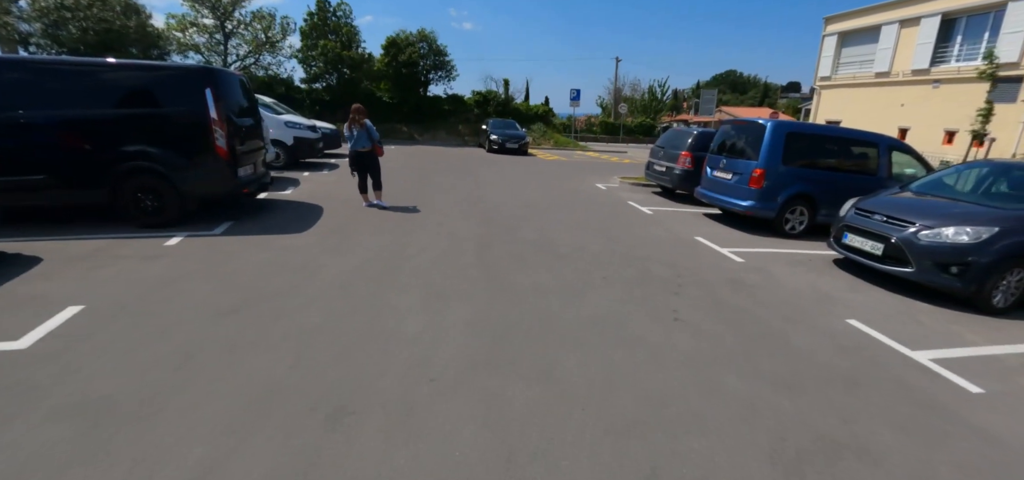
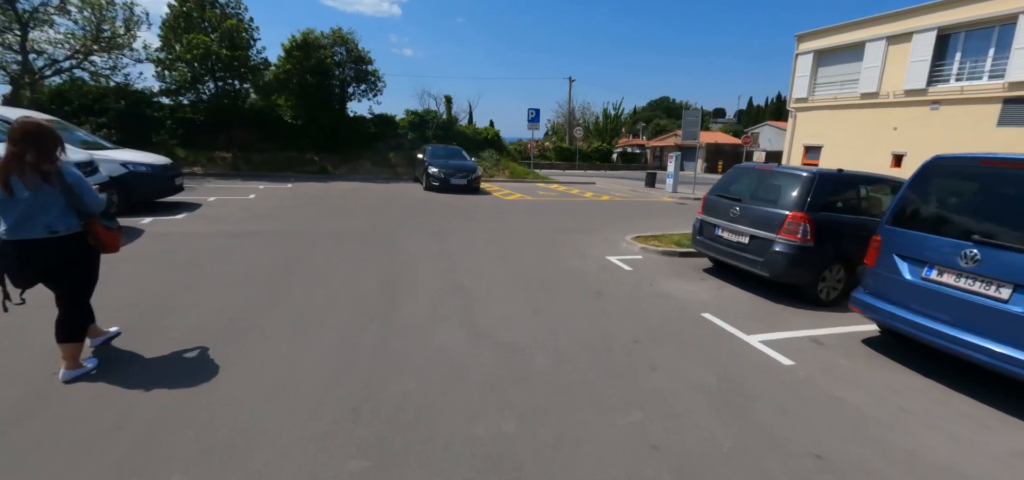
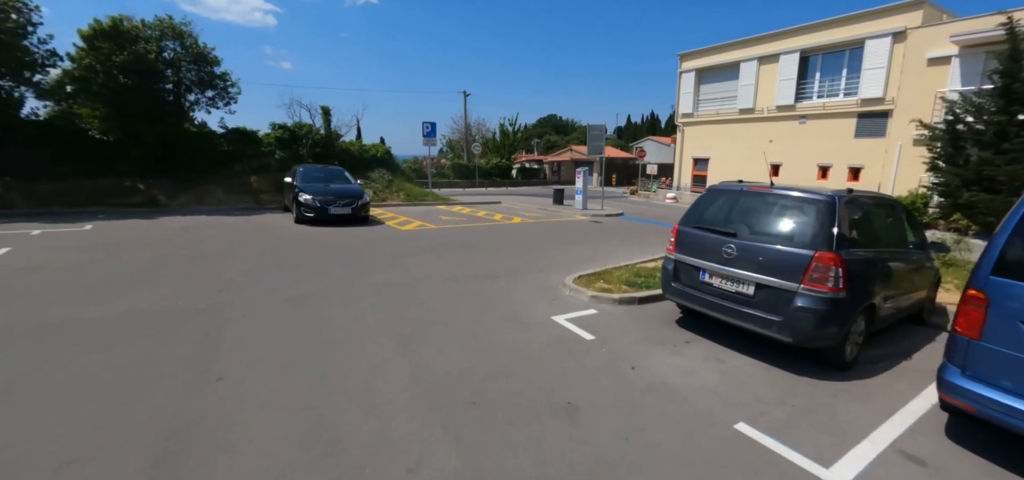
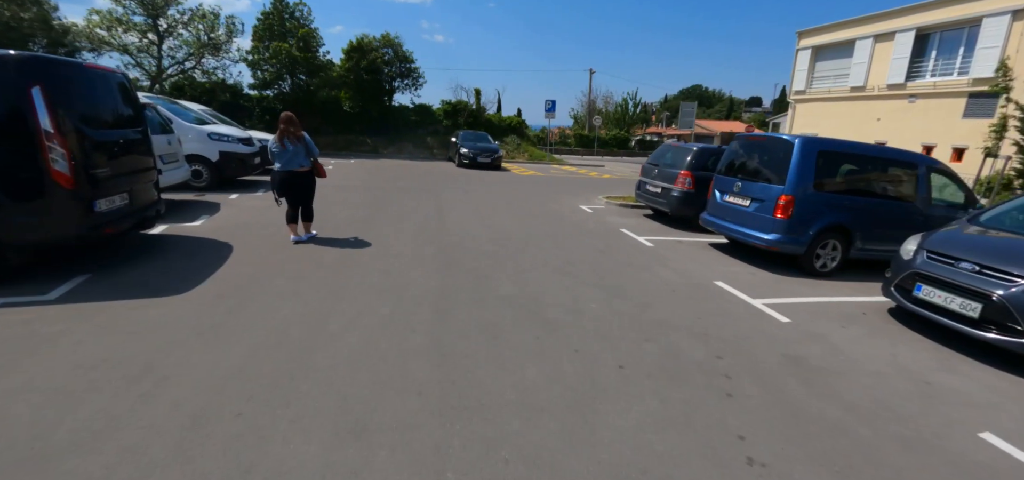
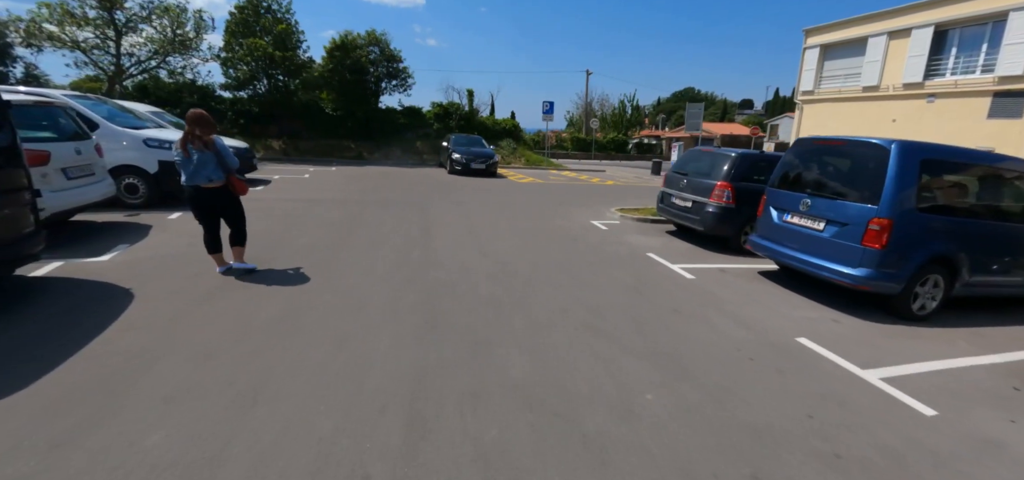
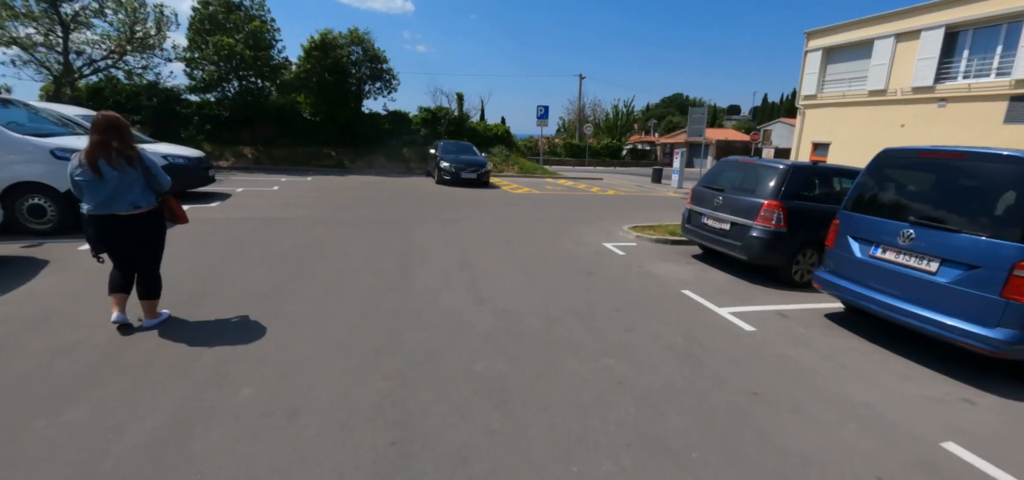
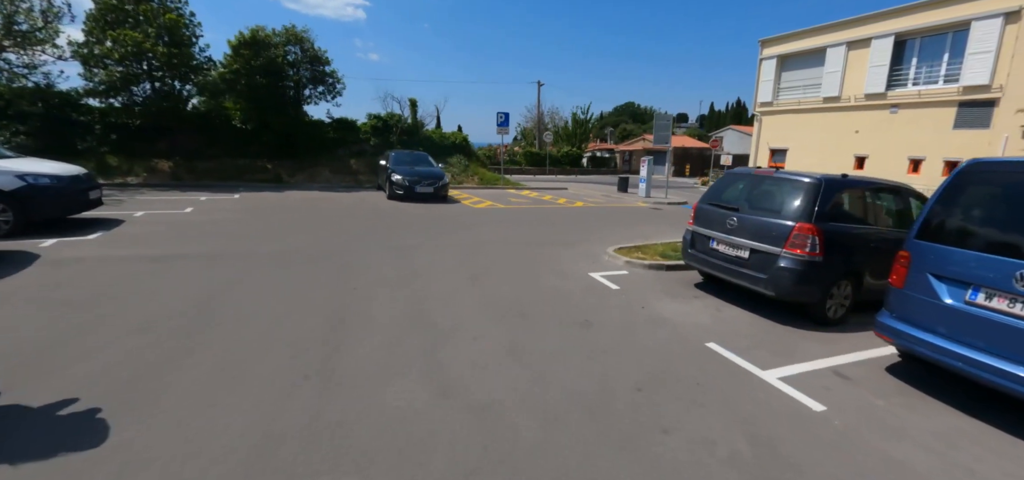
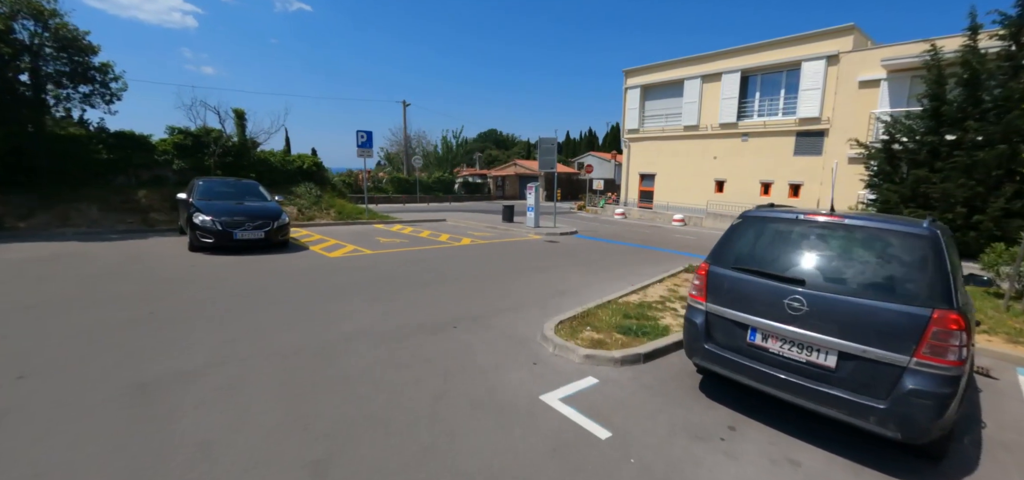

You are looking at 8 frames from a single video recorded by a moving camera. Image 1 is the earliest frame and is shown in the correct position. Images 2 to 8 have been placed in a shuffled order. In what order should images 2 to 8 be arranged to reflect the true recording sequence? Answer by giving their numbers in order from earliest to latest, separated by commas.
4, 5, 6, 2, 7, 3, 8
